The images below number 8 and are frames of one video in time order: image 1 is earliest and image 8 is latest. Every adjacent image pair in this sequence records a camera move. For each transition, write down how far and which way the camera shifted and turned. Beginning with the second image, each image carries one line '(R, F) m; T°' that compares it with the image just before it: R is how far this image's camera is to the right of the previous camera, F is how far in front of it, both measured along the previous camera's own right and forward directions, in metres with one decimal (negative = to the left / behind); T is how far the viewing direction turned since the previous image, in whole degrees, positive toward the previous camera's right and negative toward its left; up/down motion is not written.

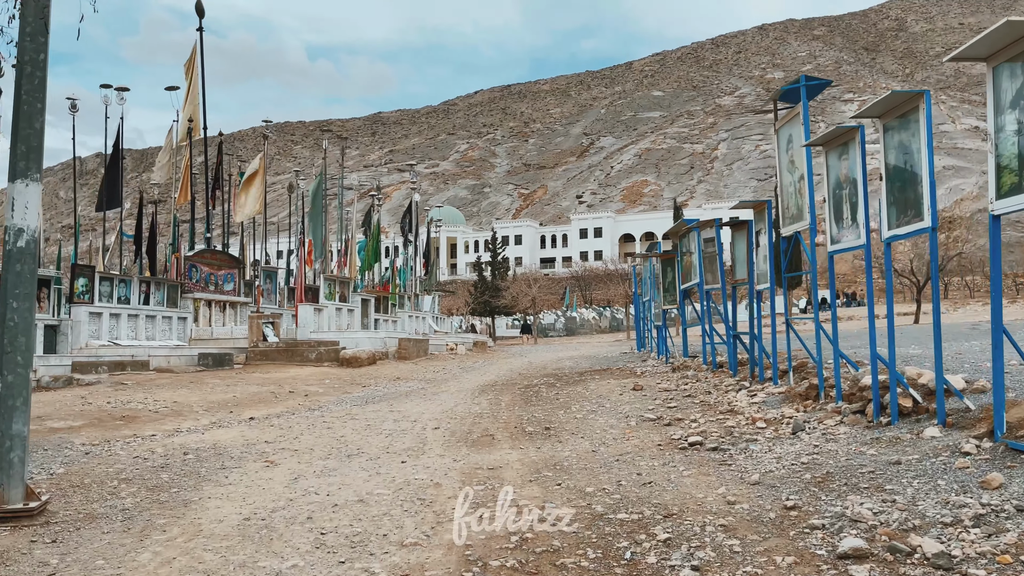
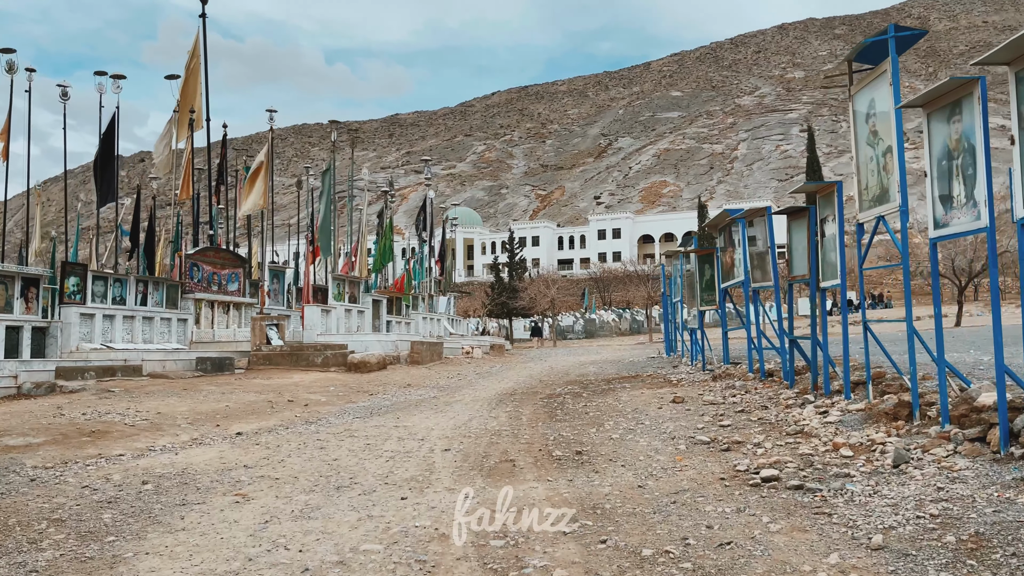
(-0.1, +2.6) m; -1°
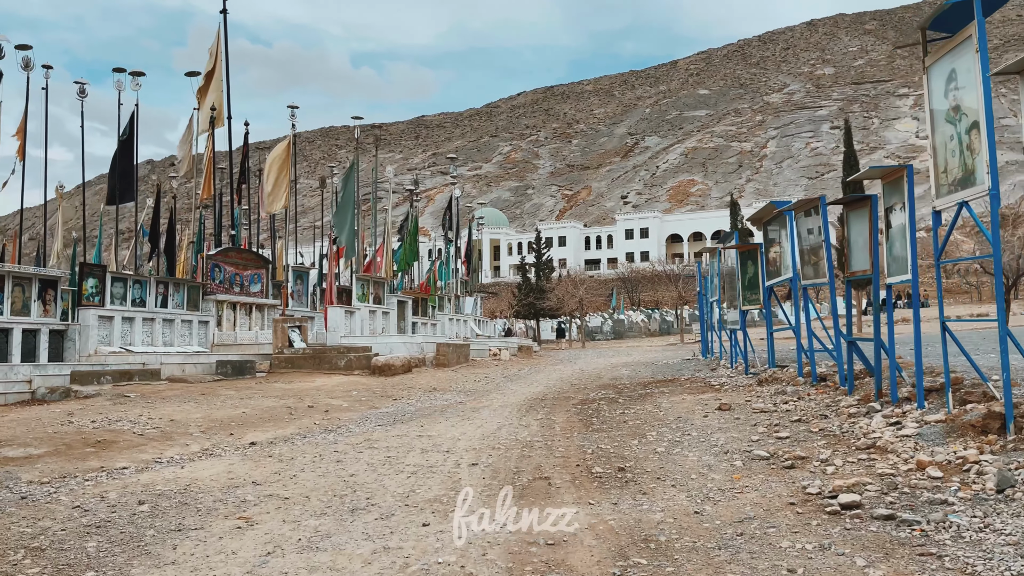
(-0.1, +1.3) m; -2°
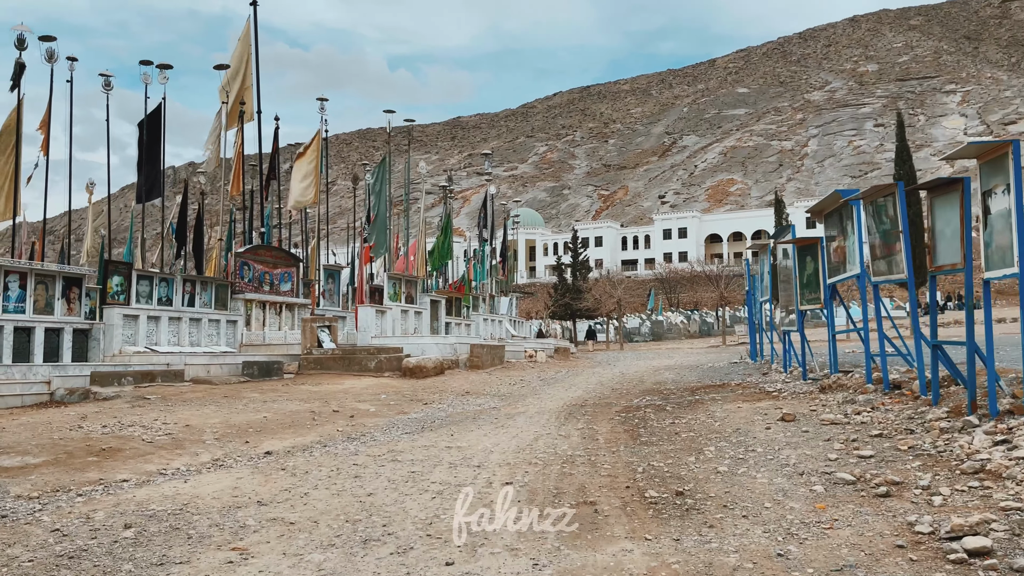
(-0.1, +1.6) m; -3°
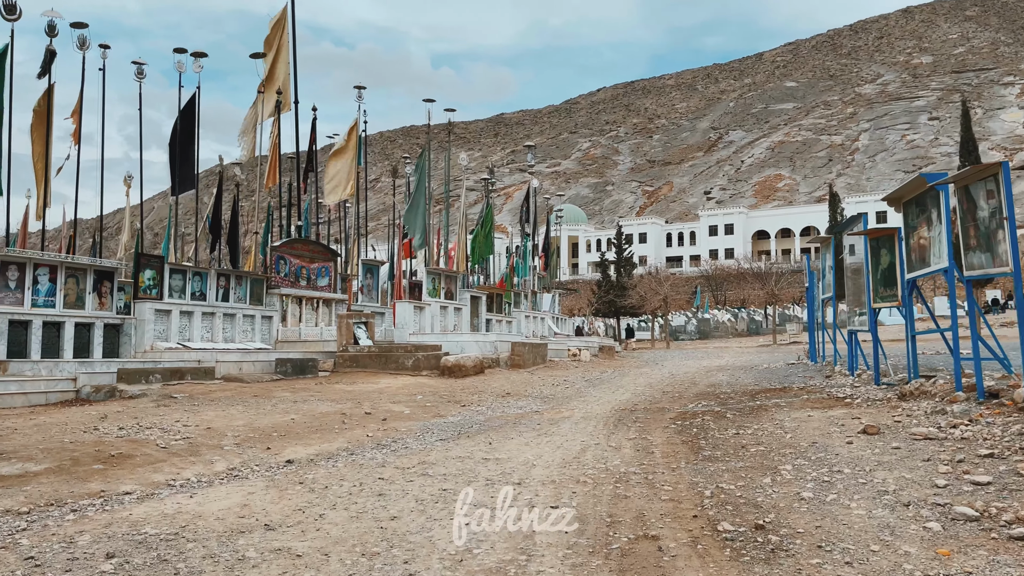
(0.0, +1.6) m; -3°
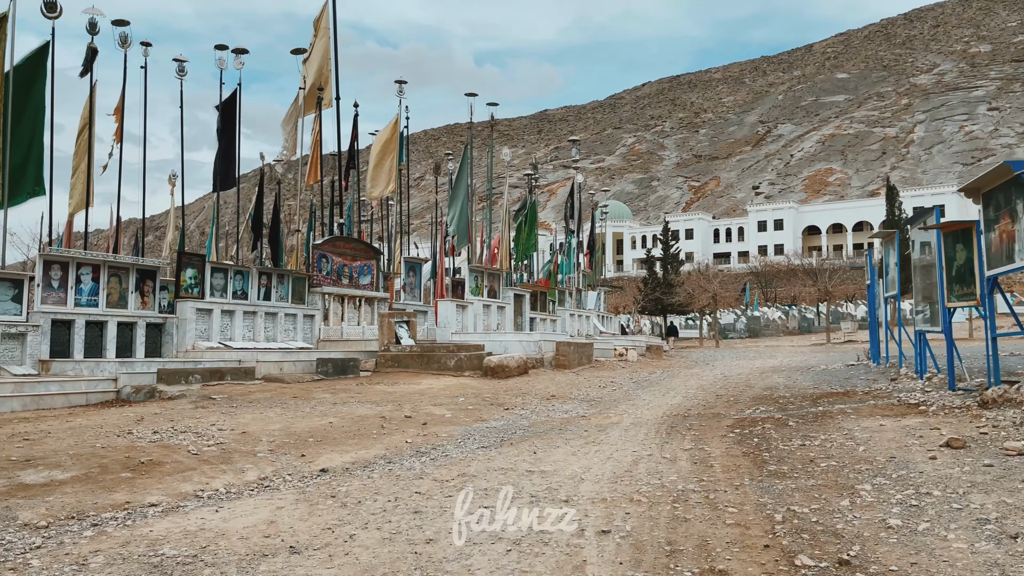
(0.0, +0.9) m; -3°
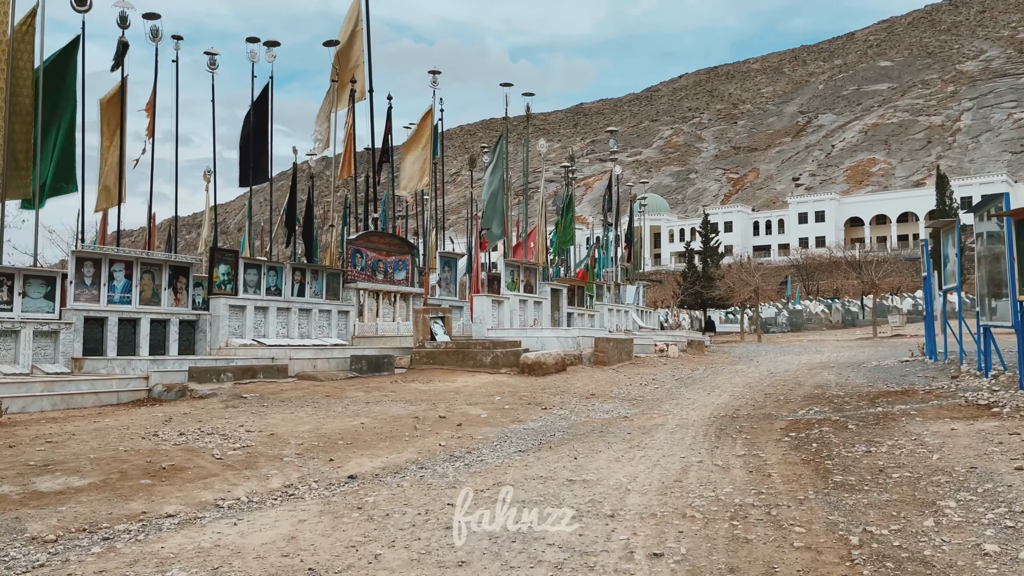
(0.0, +0.9) m; -3°
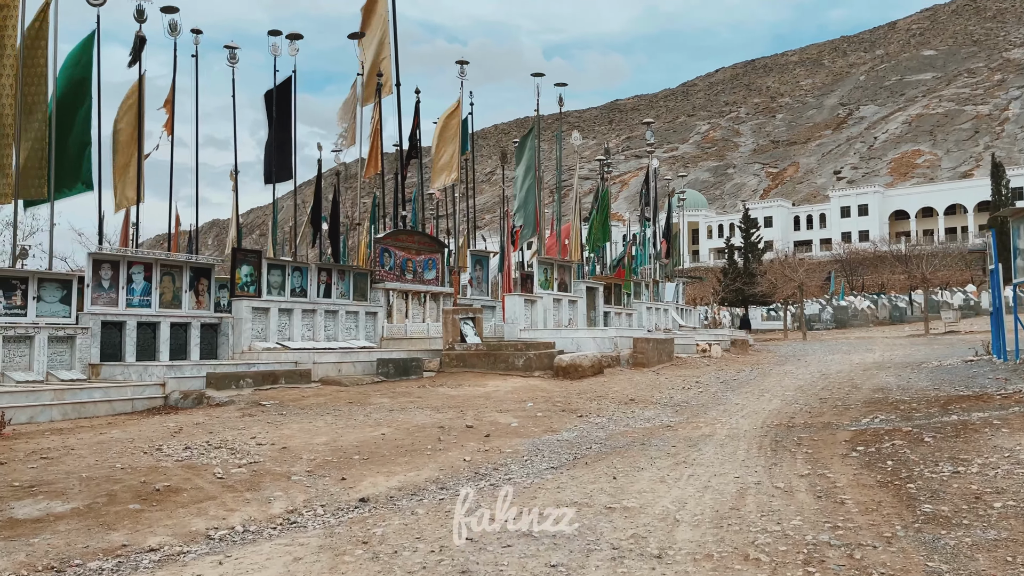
(+0.1, +1.5) m; -3°
